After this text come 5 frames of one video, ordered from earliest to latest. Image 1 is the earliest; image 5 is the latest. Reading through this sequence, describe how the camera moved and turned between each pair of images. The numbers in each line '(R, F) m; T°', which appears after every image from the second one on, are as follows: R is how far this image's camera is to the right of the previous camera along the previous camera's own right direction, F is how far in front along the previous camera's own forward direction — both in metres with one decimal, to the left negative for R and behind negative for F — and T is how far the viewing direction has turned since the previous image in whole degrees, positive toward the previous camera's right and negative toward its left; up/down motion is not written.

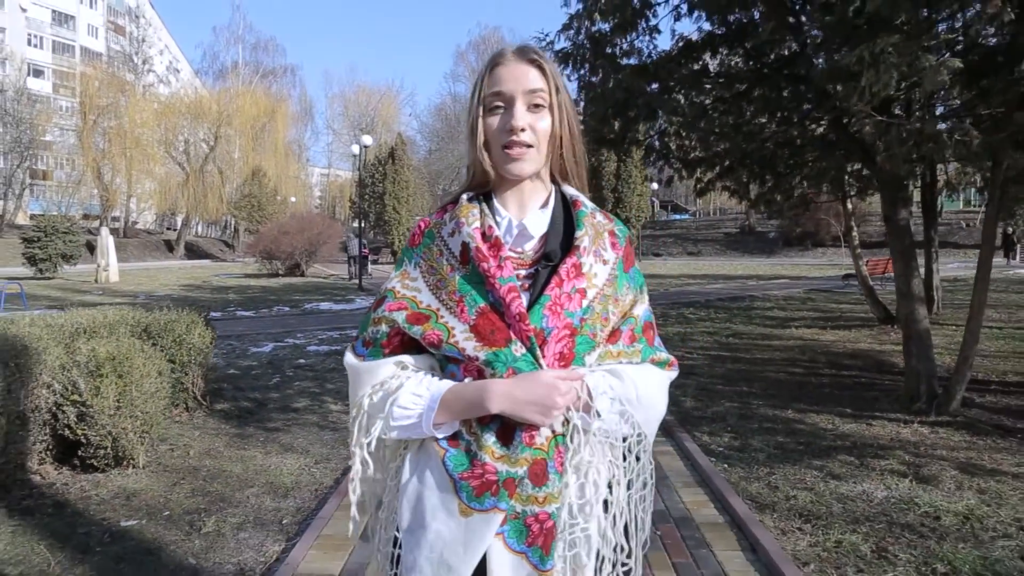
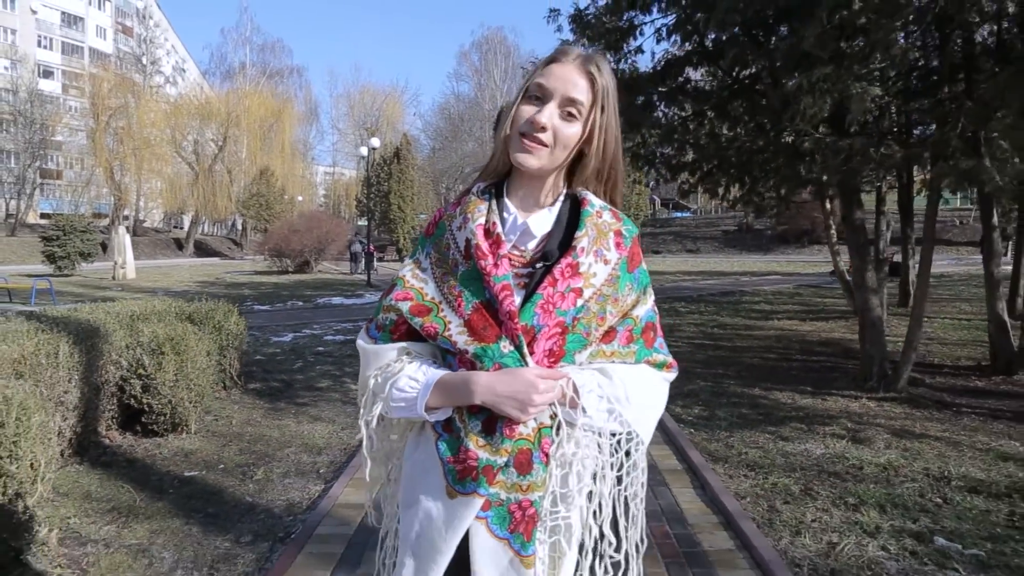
(0.0, -0.8) m; 0°
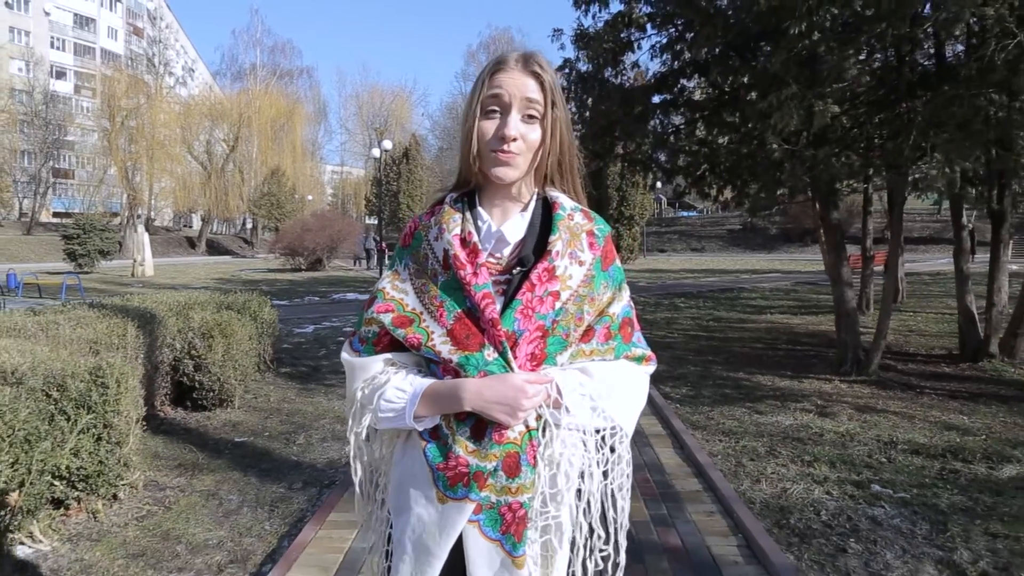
(0.0, -0.8) m; 0°
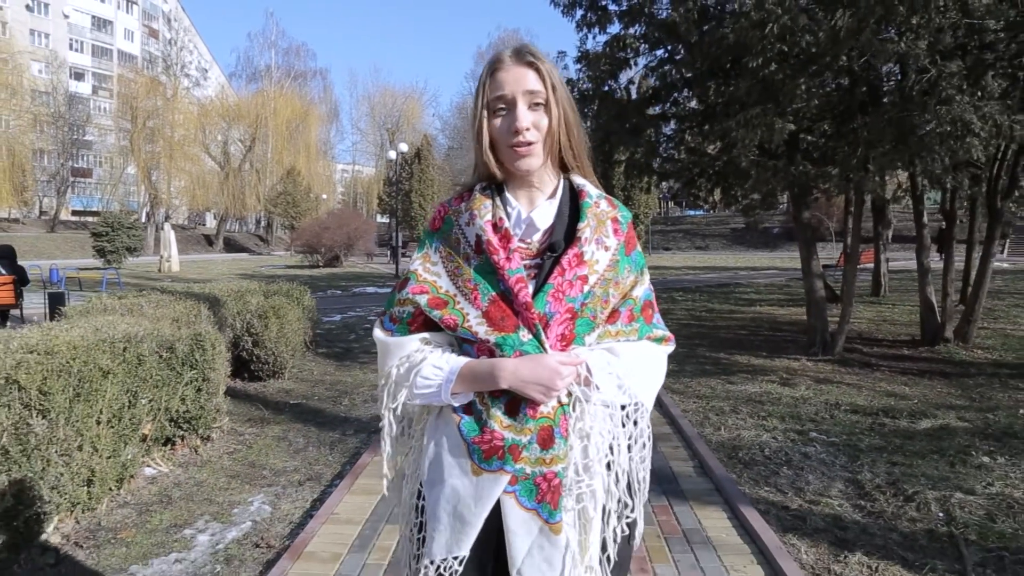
(0.0, -1.1) m; -1°
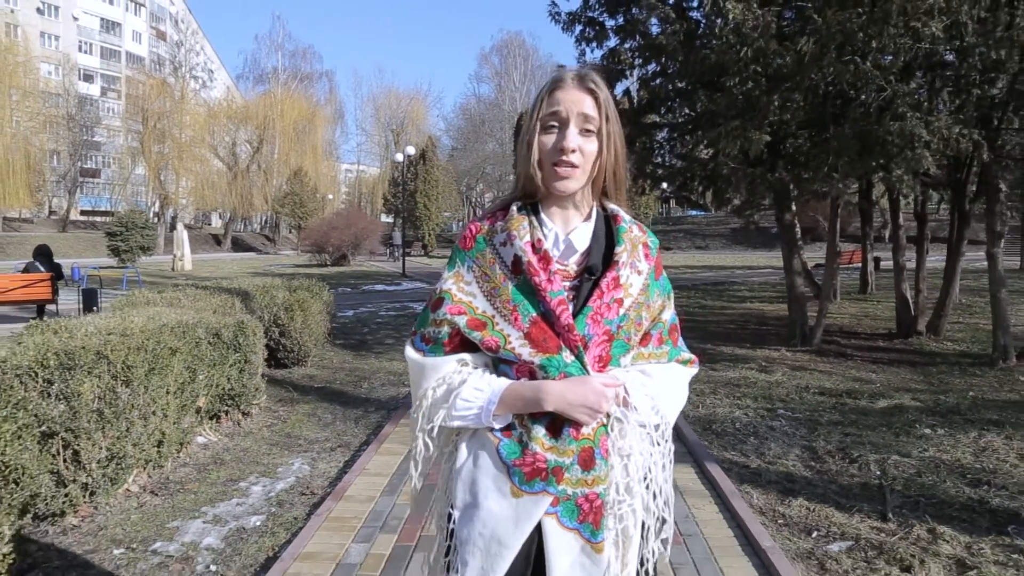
(0.0, -0.7) m; 0°
